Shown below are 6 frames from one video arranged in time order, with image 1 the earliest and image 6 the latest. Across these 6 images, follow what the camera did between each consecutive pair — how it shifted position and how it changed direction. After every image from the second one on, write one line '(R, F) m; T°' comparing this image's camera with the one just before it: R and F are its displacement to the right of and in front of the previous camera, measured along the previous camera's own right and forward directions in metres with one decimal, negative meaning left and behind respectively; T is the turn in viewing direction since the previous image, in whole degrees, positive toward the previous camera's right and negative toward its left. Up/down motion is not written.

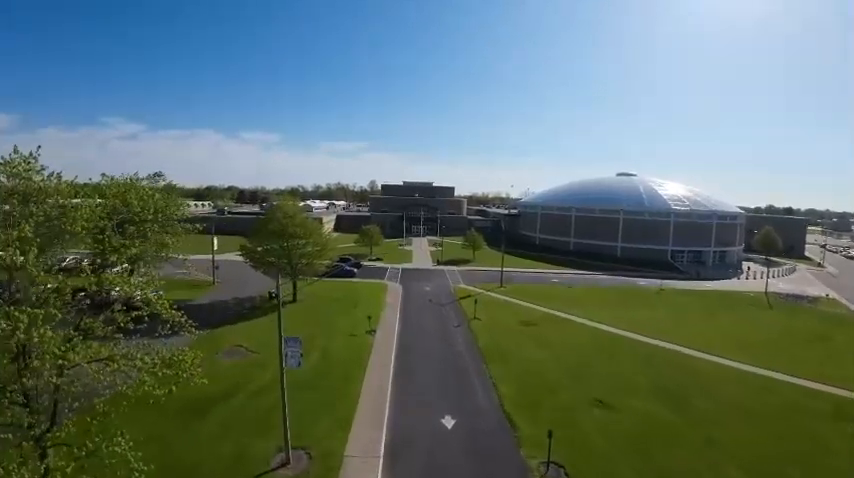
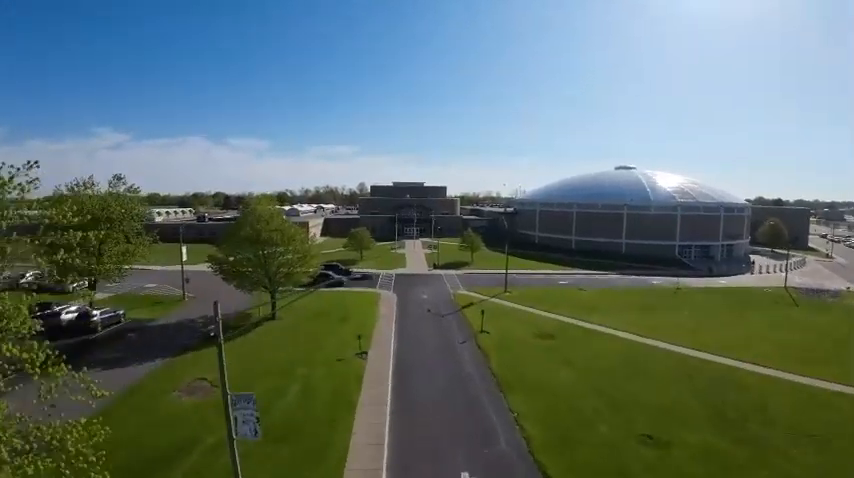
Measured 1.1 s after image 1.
(-0.3, +4.4) m; +1°
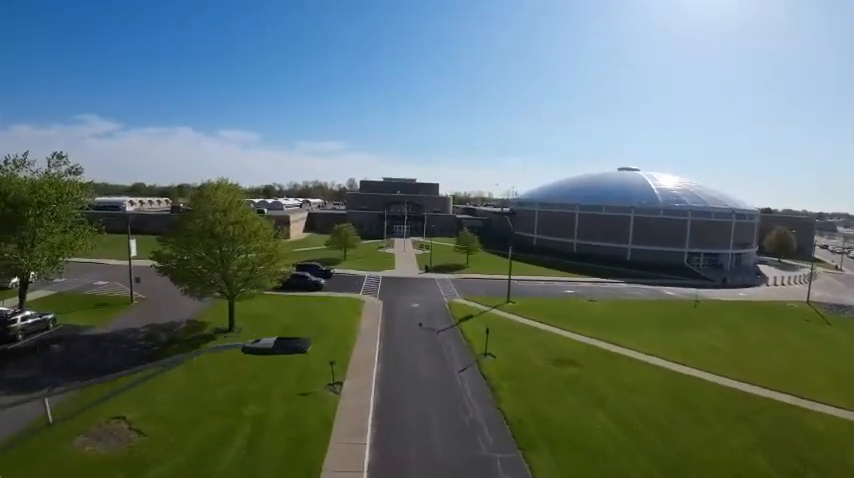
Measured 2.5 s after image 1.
(-0.3, +5.3) m; +1°
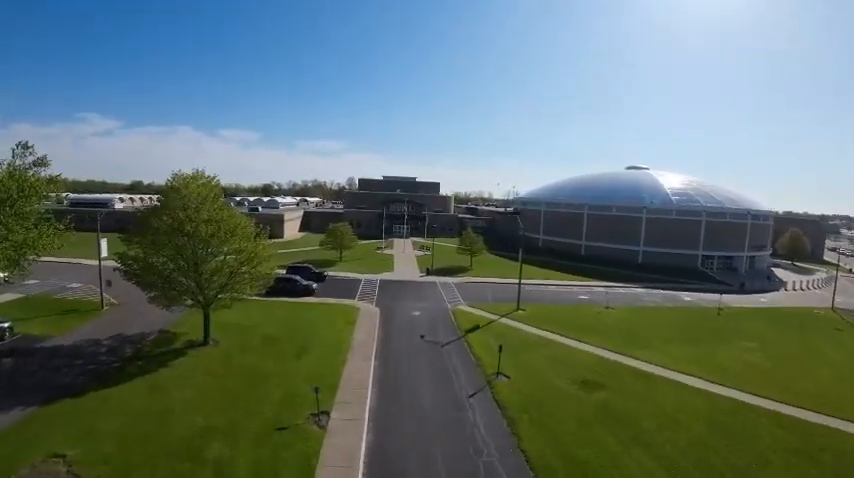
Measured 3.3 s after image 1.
(-0.2, +3.1) m; 0°
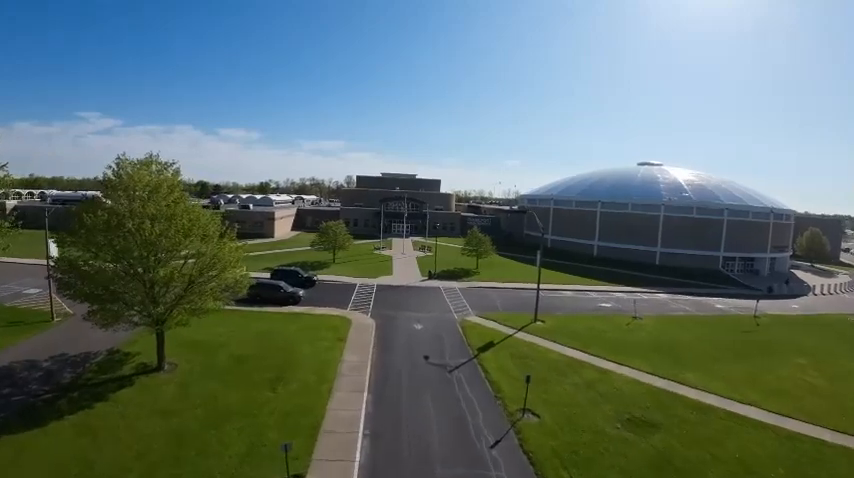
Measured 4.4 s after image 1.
(-0.3, +4.2) m; 0°
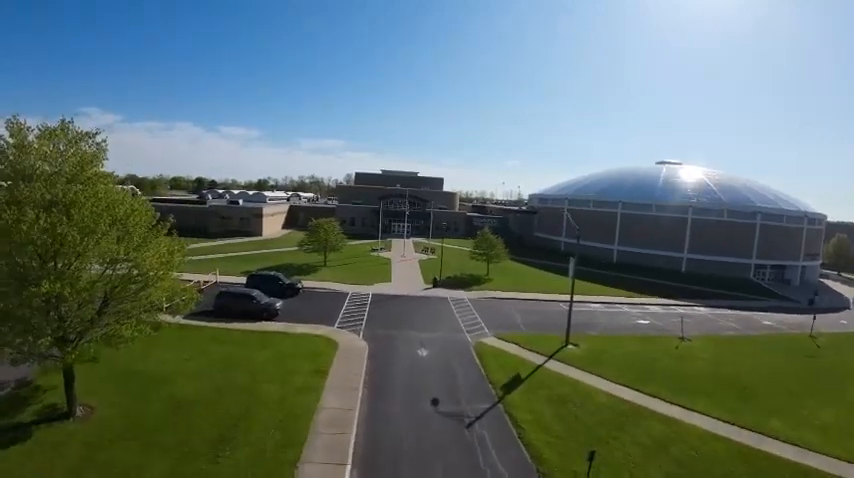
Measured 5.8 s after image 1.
(-0.4, +5.0) m; 0°
